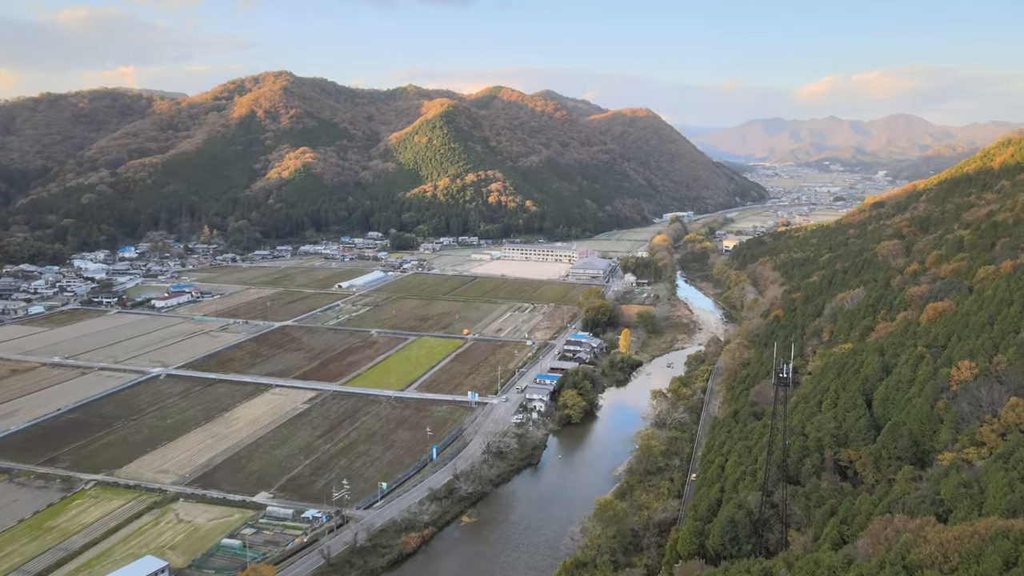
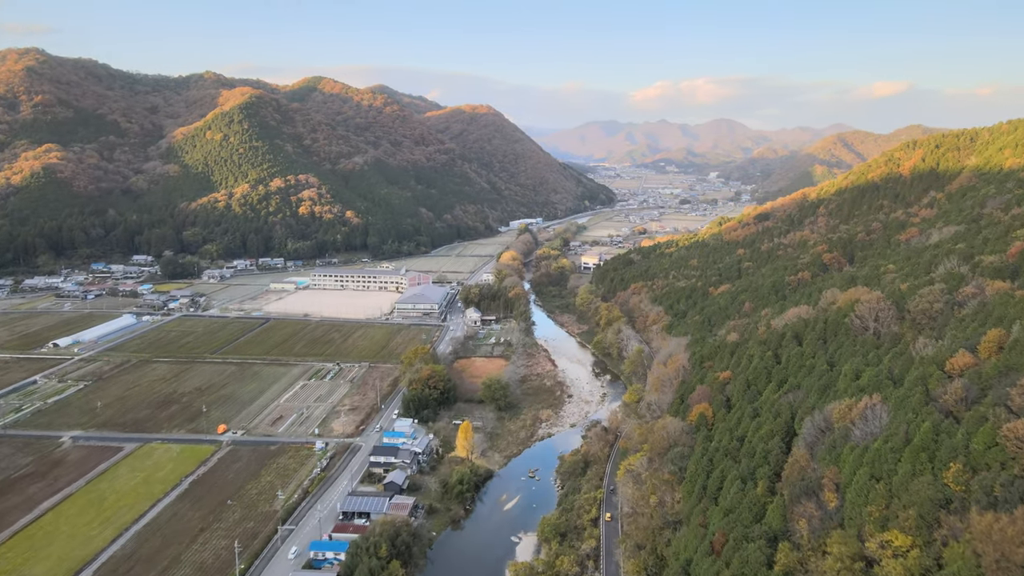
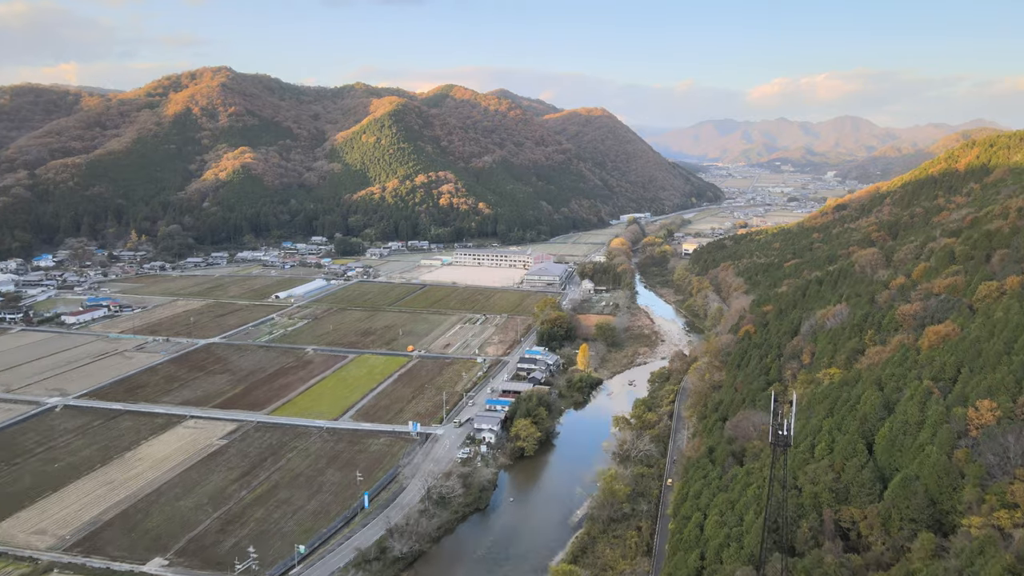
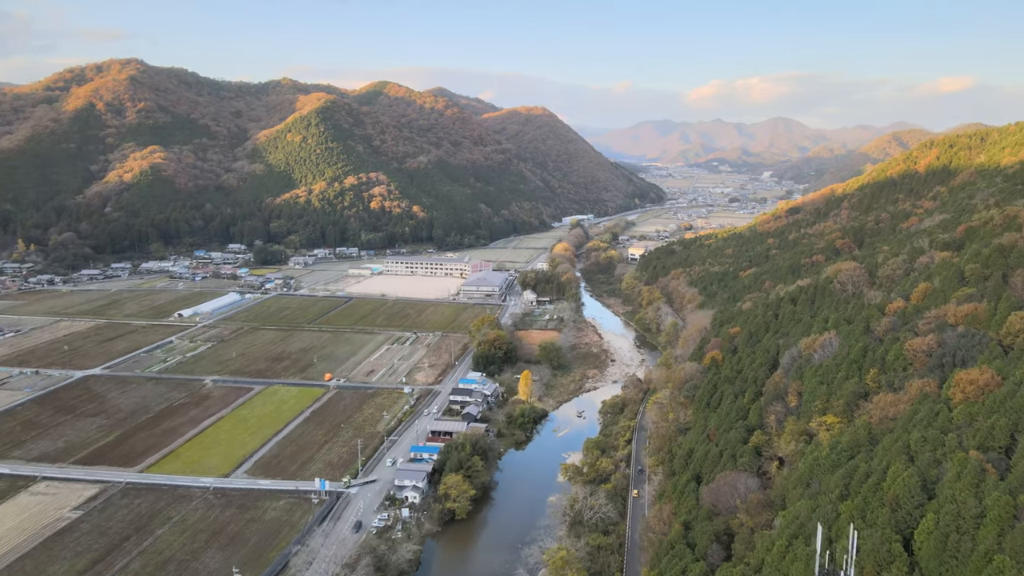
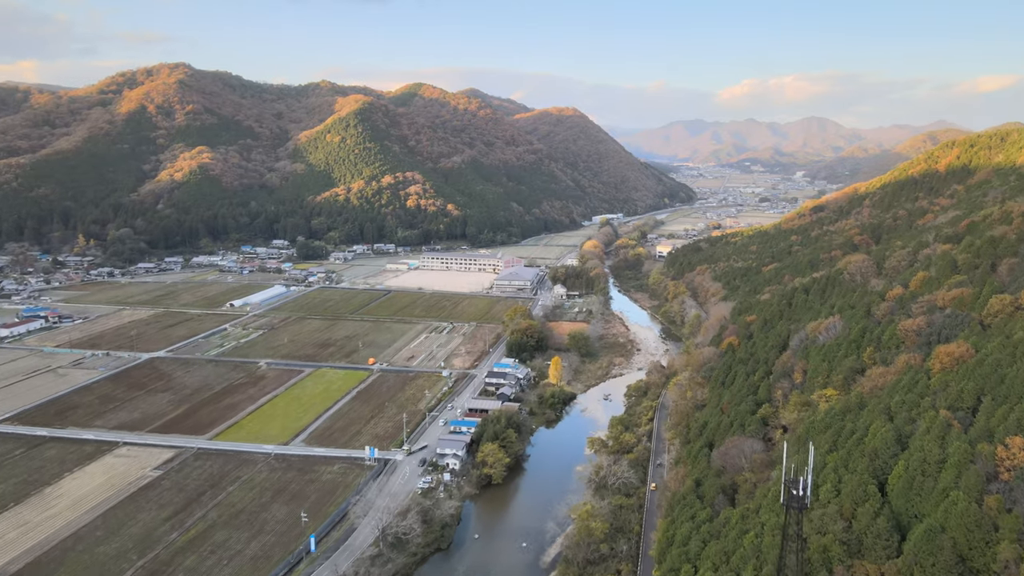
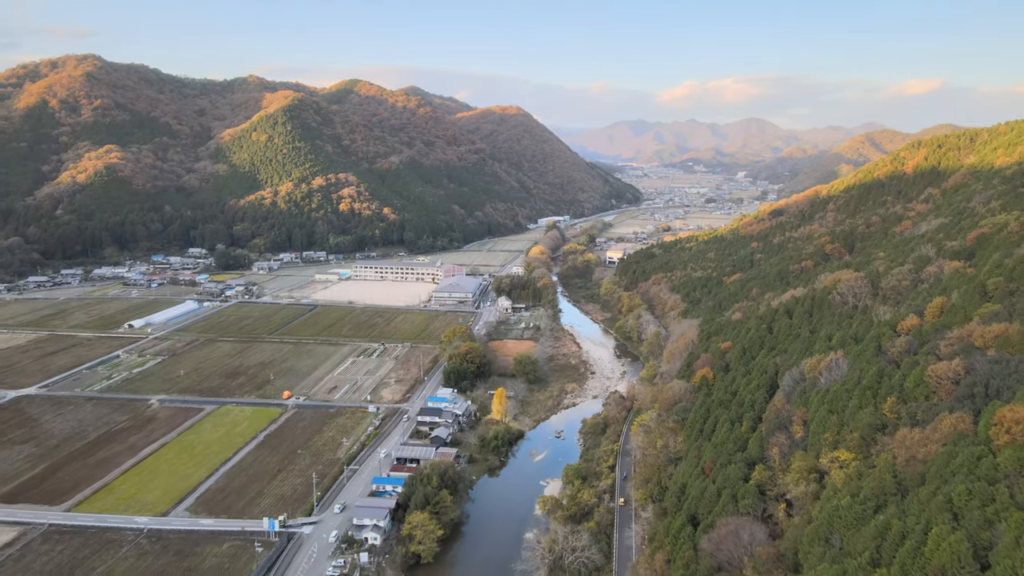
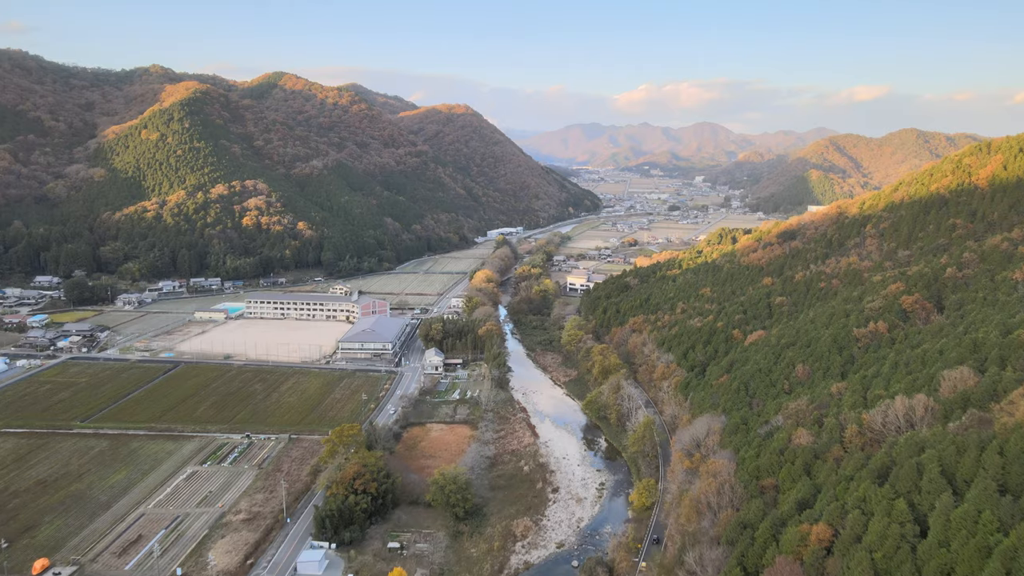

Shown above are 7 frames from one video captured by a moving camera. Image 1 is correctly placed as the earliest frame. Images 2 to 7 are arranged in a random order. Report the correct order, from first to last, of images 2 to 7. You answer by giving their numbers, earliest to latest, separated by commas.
3, 5, 4, 6, 2, 7
